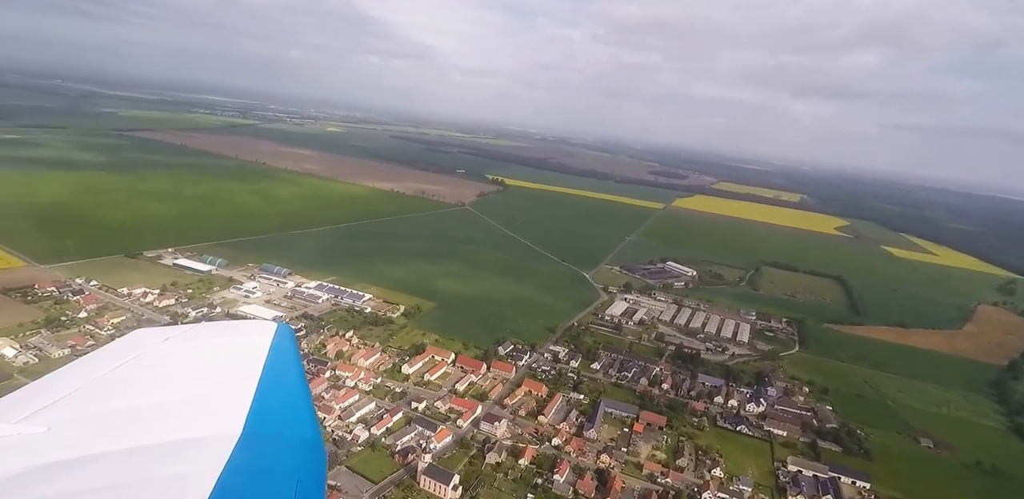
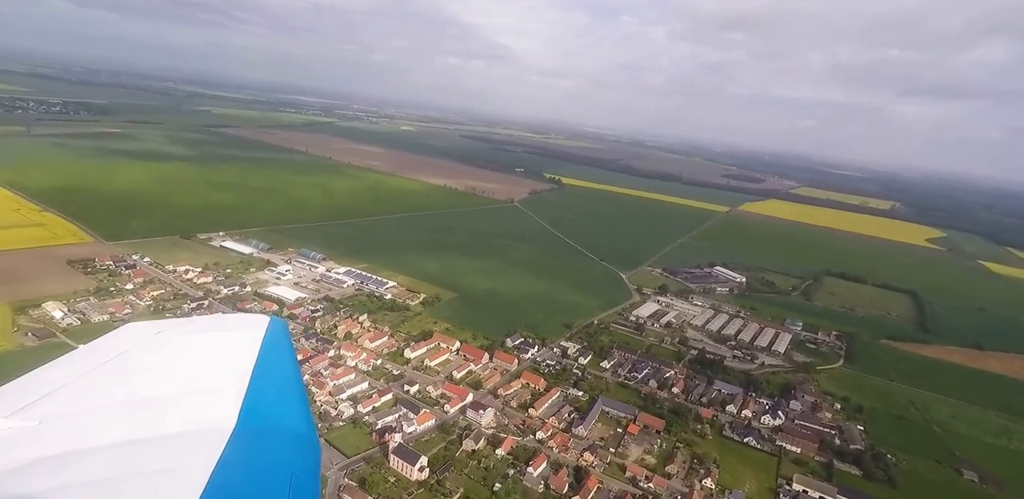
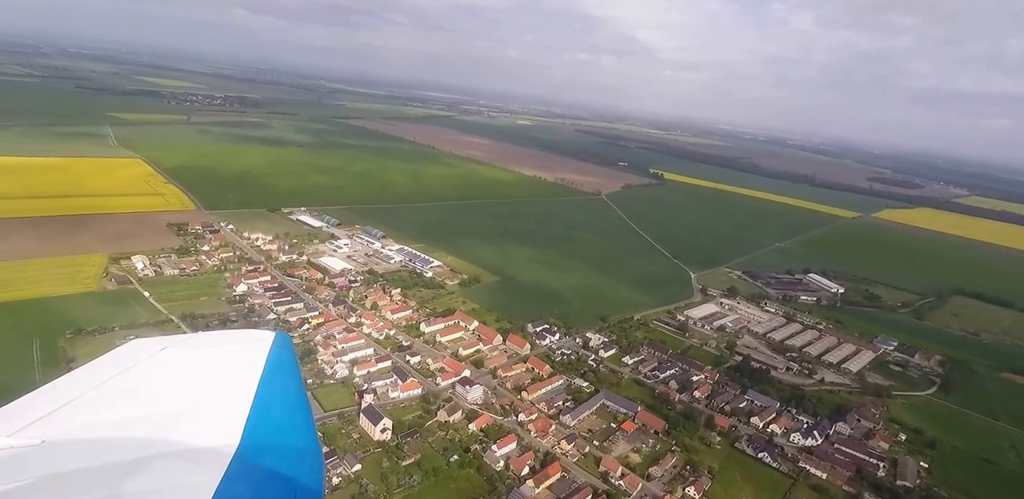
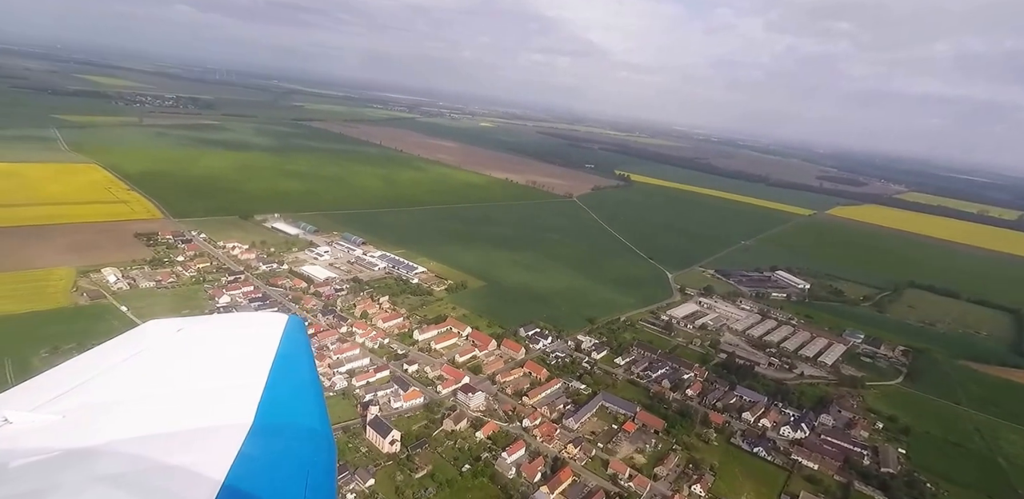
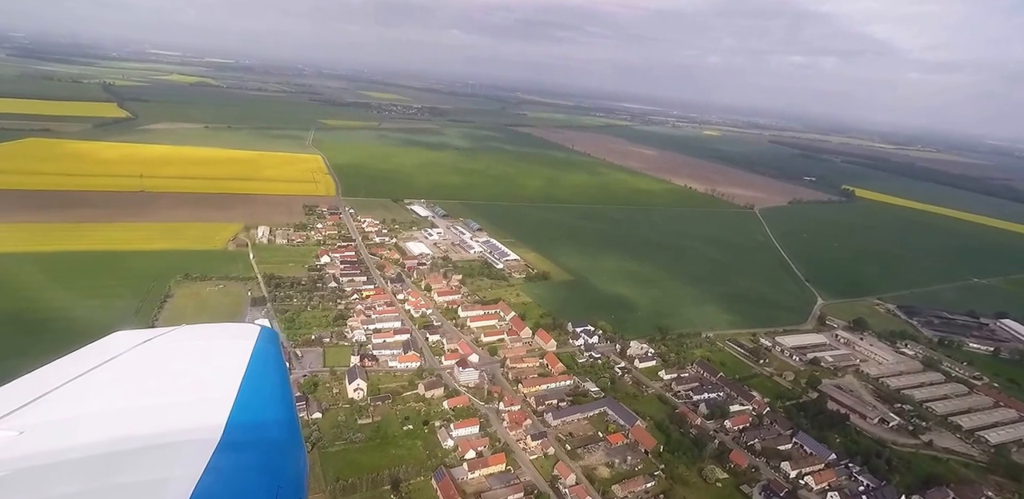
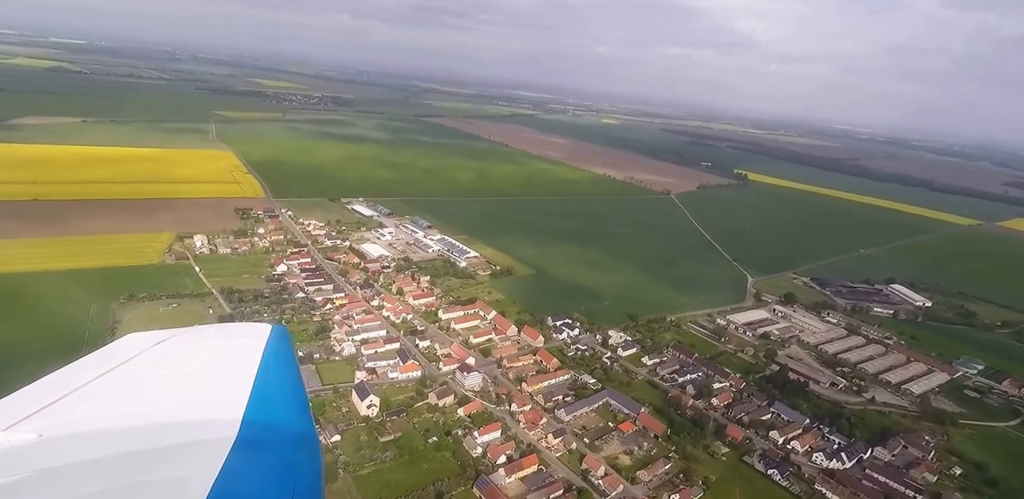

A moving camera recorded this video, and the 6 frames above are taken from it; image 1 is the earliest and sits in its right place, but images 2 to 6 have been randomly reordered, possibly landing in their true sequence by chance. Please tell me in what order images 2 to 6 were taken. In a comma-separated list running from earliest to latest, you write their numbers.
2, 4, 3, 6, 5
